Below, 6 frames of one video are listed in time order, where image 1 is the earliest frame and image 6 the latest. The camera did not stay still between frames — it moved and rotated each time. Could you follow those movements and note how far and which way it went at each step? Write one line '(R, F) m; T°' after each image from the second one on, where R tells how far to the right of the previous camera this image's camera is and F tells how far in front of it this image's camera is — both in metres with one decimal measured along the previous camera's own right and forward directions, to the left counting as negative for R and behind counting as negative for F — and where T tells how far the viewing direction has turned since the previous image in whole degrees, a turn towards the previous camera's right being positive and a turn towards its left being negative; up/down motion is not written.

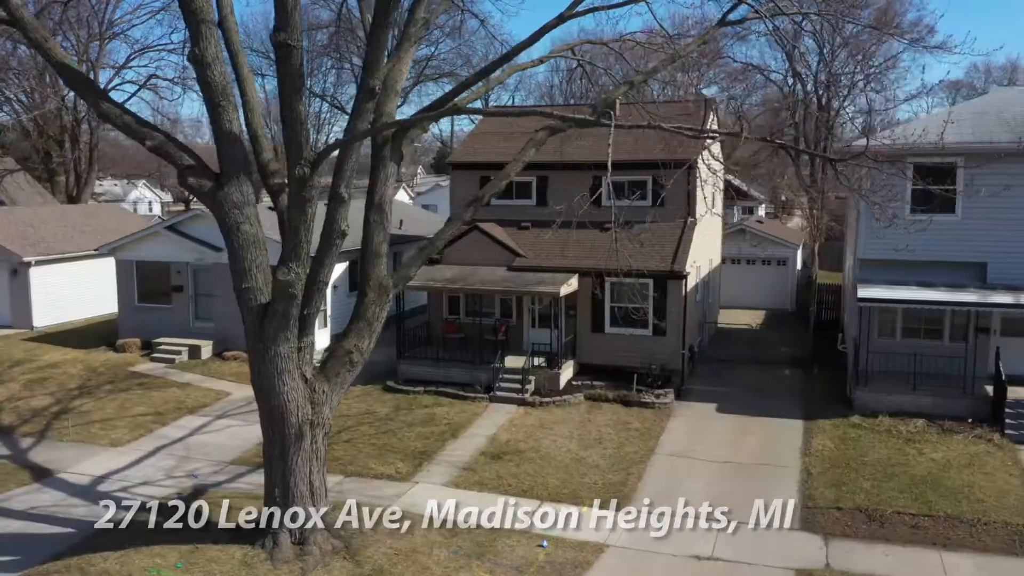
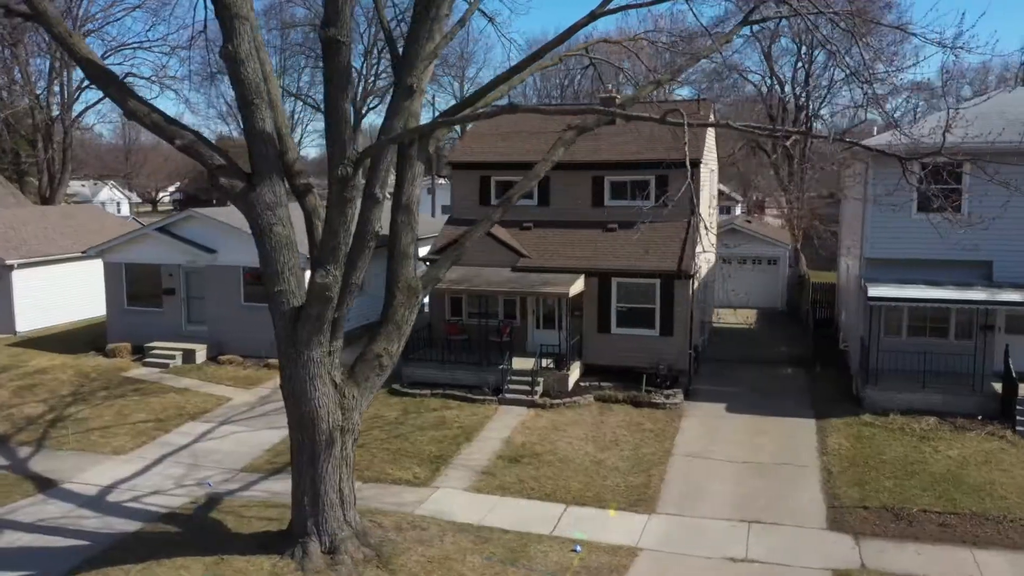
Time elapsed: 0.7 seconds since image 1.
(-0.8, +0.2) m; +2°
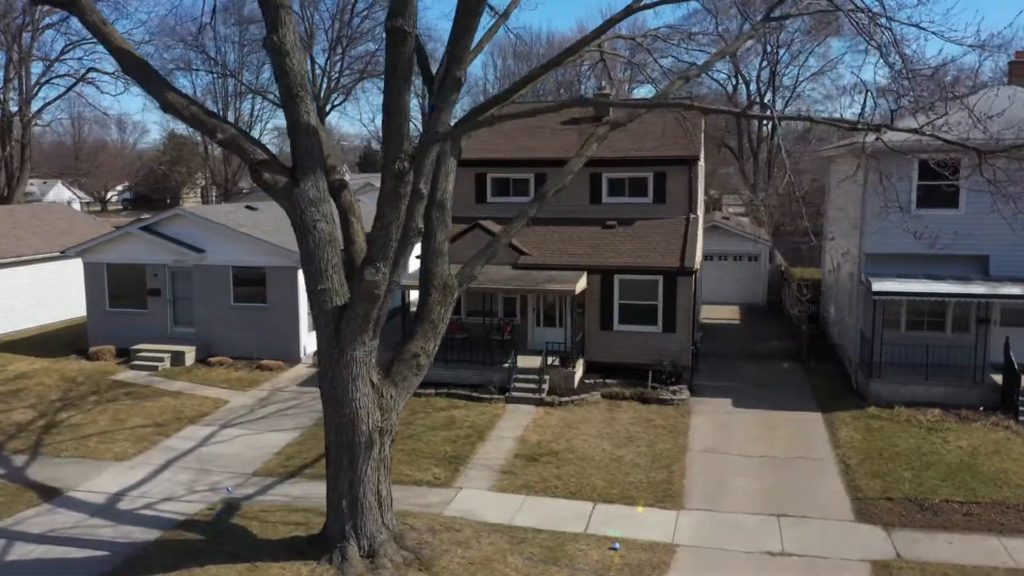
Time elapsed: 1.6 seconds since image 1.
(-1.0, +0.2) m; +3°
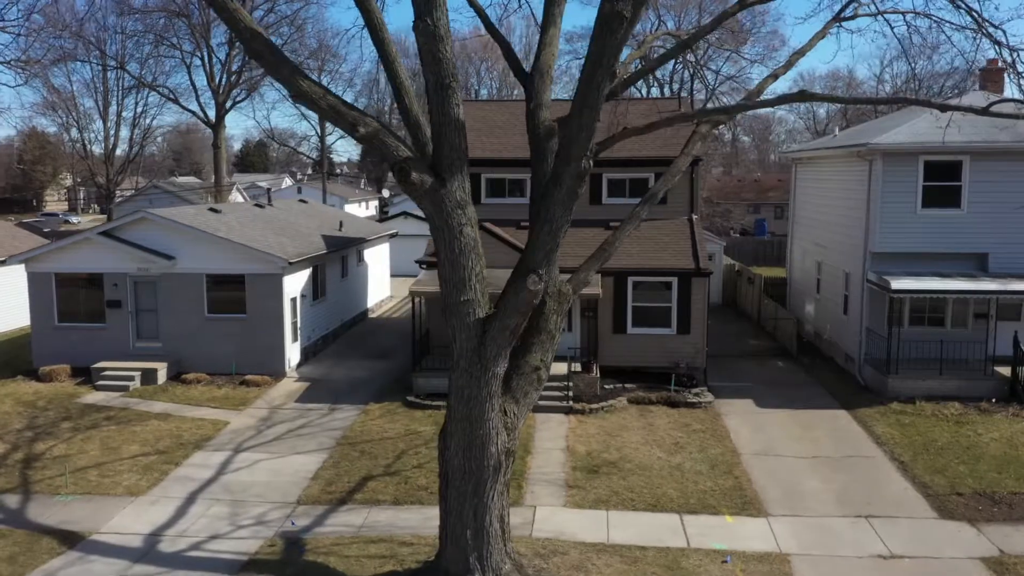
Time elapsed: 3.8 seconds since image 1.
(-2.8, +0.9) m; +8°
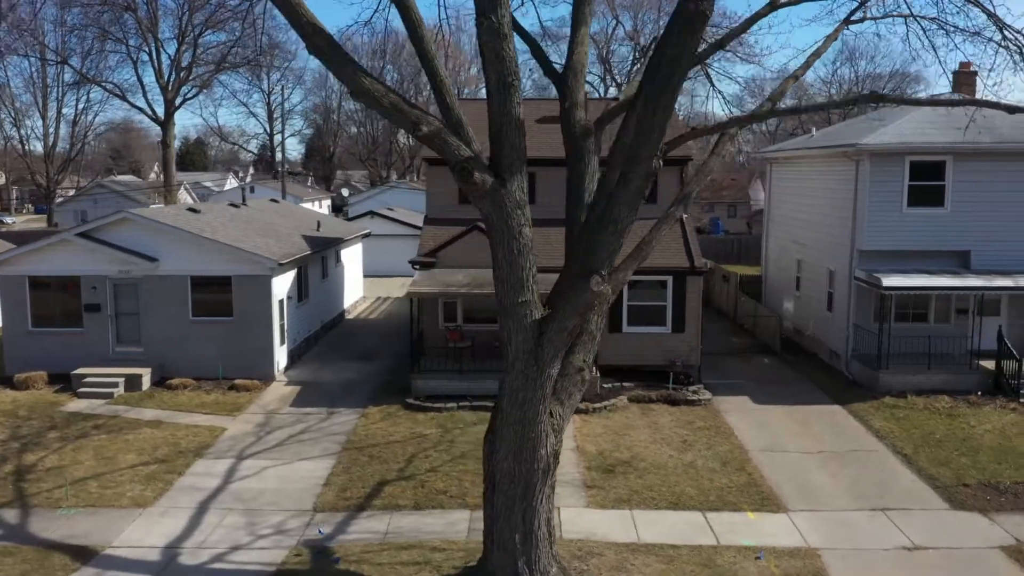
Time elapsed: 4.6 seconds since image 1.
(-1.1, +0.1) m; +4°
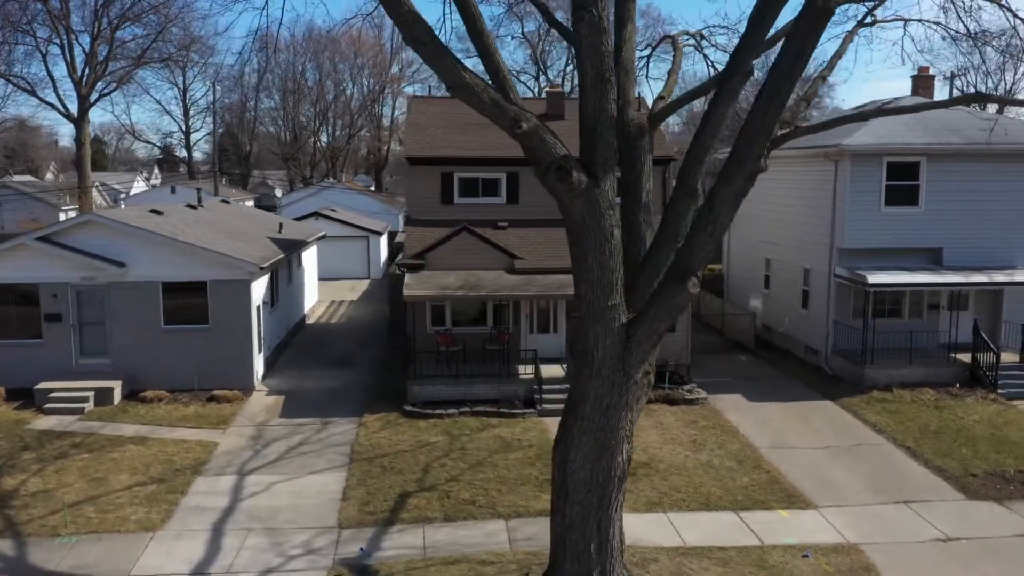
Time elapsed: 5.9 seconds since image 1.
(-1.6, +0.4) m; +6°
